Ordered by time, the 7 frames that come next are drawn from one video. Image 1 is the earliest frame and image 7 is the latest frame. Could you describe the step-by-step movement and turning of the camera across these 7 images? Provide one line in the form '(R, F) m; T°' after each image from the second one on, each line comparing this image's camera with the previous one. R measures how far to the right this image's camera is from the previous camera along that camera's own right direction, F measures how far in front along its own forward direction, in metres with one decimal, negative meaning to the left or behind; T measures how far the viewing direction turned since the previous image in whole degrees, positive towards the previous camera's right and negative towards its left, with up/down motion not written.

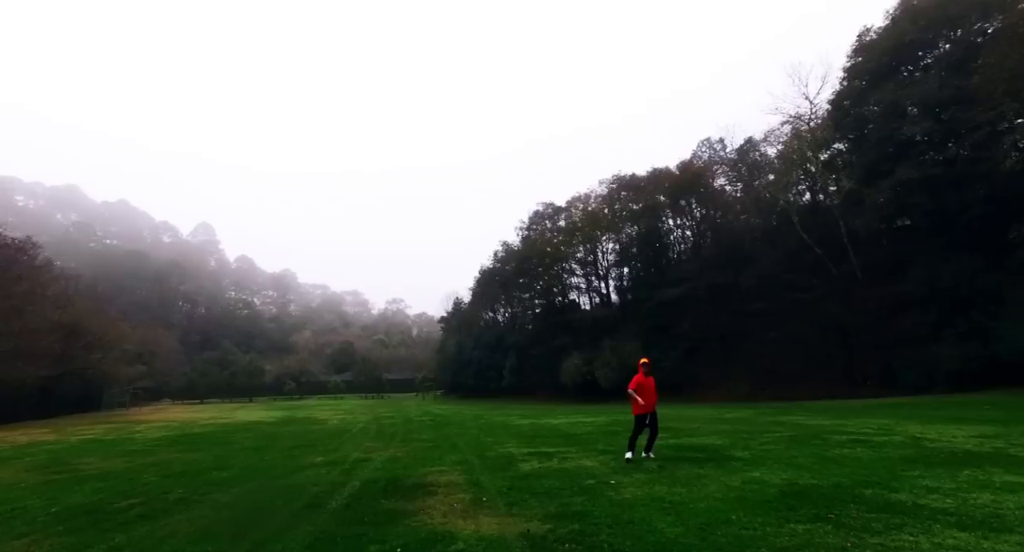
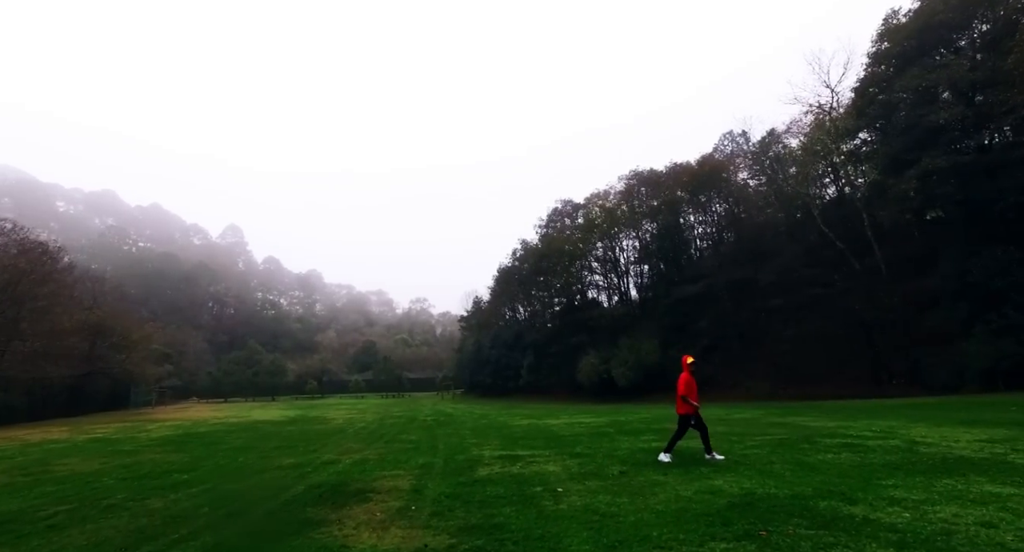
(+1.2, +0.4) m; -3°
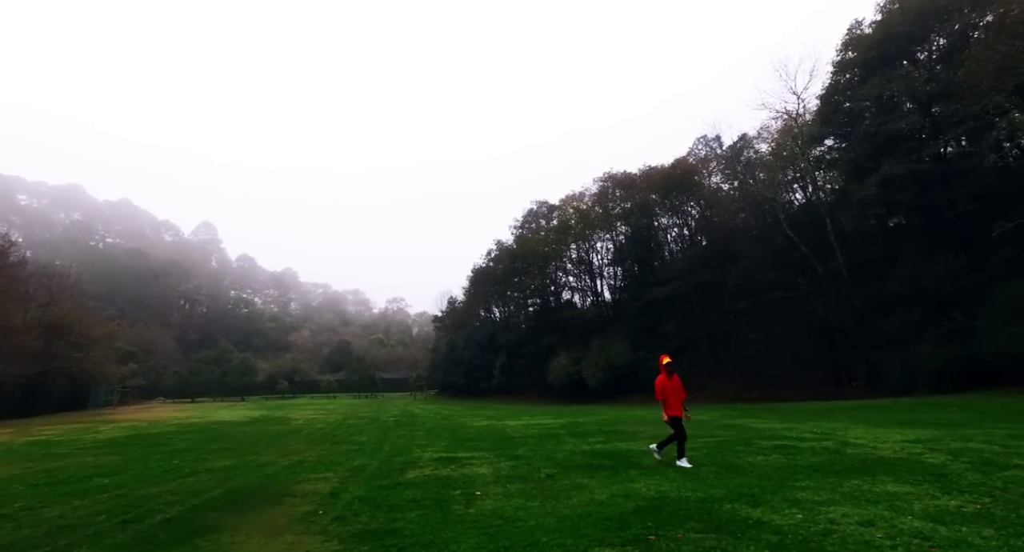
(+0.9, +0.1) m; +2°
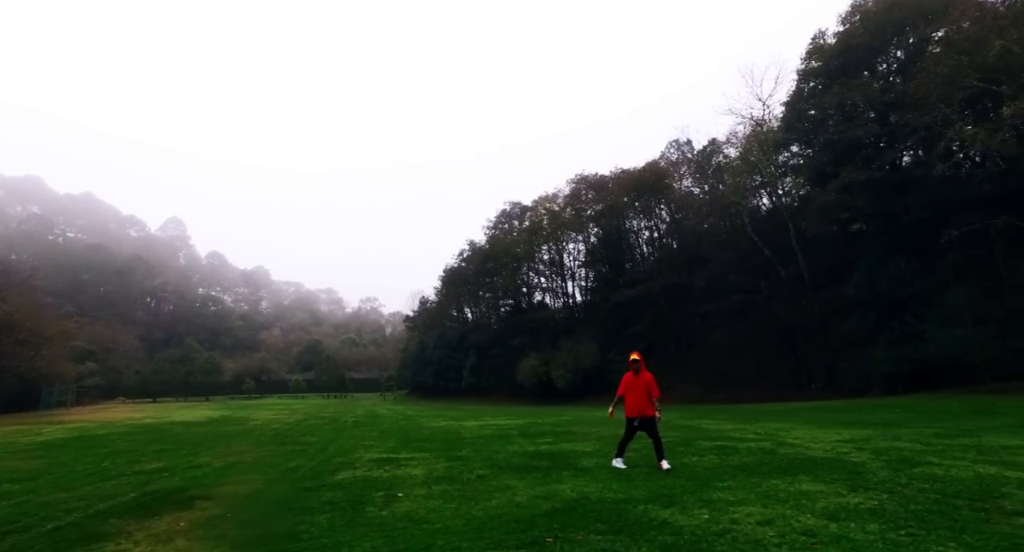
(+0.7, +0.1) m; +2°
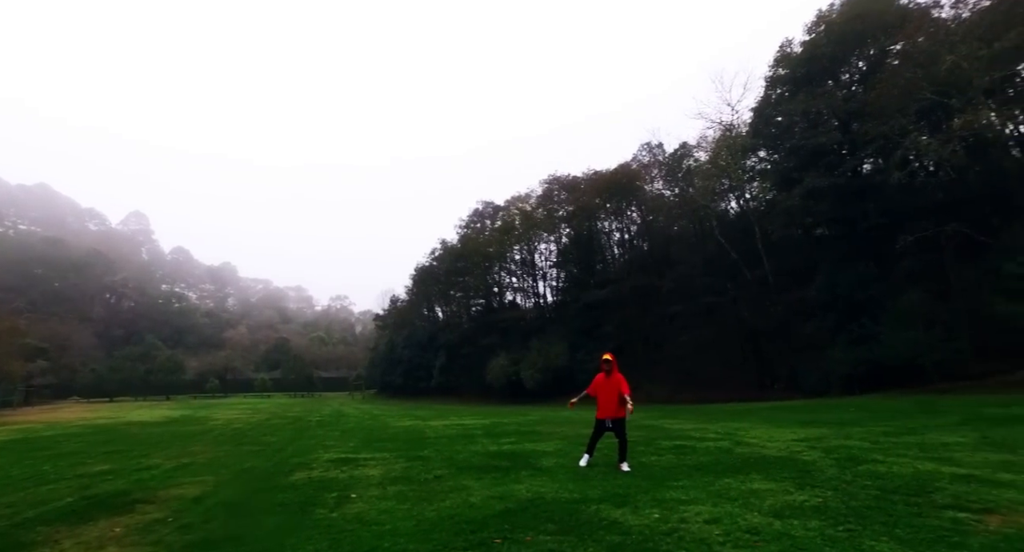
(+0.2, 0.0) m; +3°
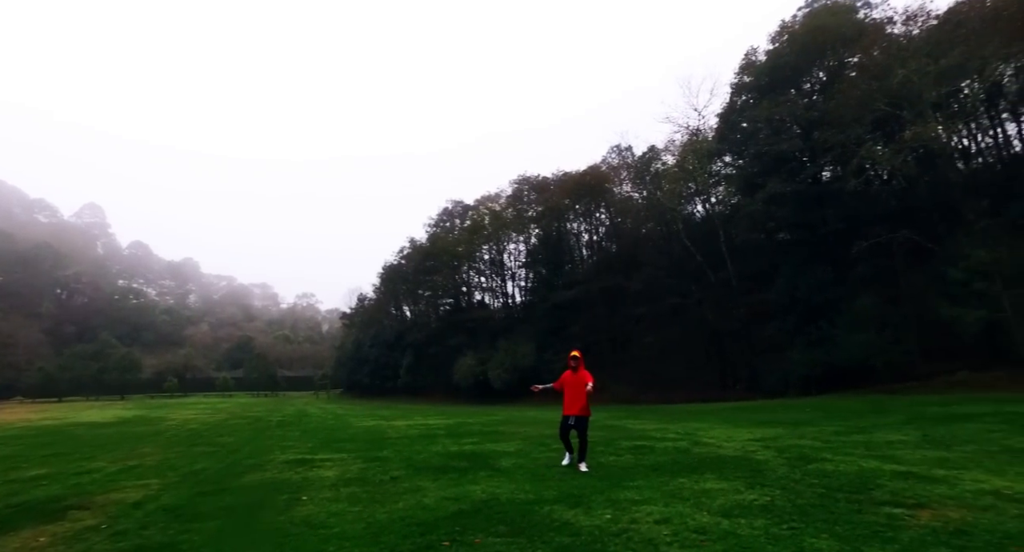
(+0.2, +0.1) m; +3°
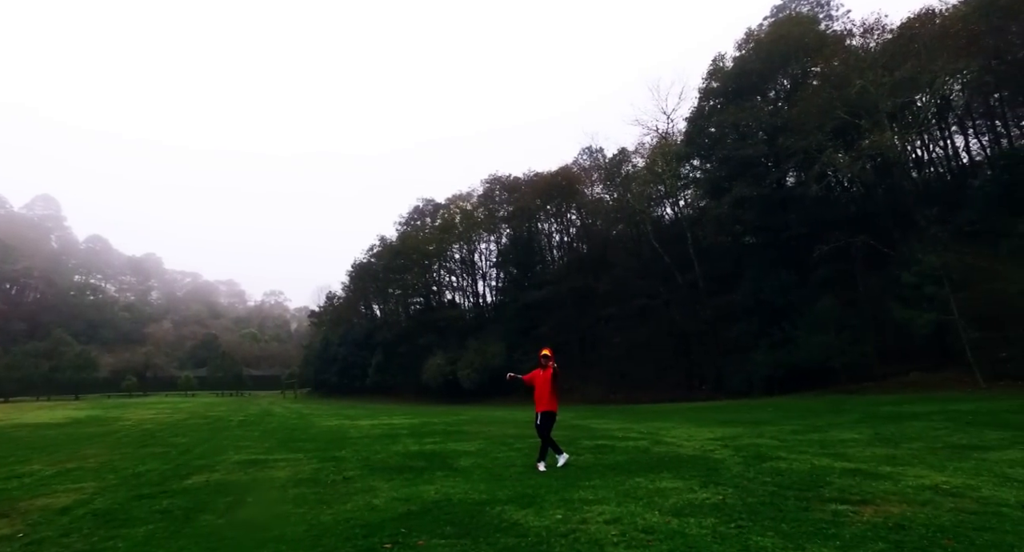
(+0.2, +0.1) m; +3°
